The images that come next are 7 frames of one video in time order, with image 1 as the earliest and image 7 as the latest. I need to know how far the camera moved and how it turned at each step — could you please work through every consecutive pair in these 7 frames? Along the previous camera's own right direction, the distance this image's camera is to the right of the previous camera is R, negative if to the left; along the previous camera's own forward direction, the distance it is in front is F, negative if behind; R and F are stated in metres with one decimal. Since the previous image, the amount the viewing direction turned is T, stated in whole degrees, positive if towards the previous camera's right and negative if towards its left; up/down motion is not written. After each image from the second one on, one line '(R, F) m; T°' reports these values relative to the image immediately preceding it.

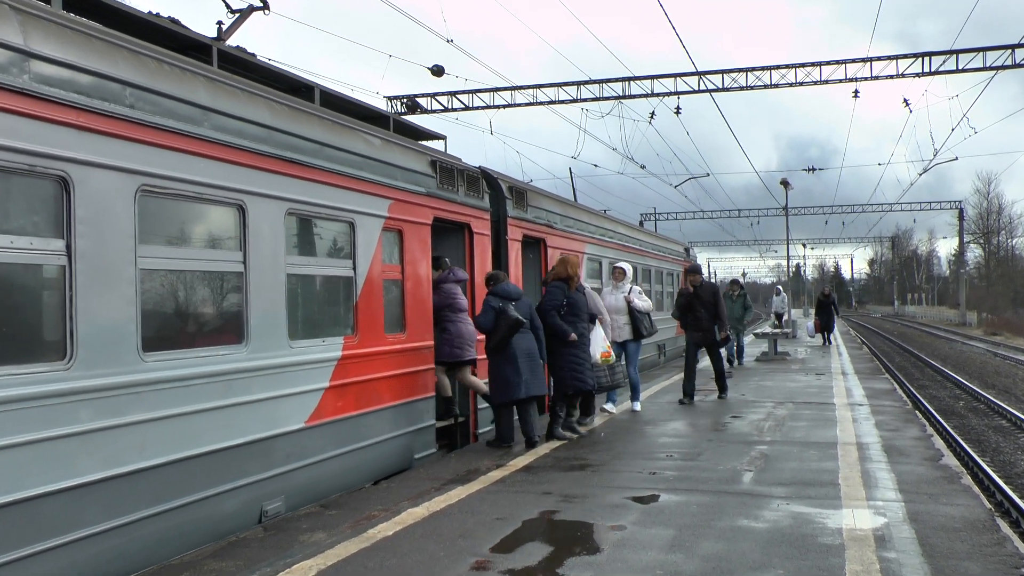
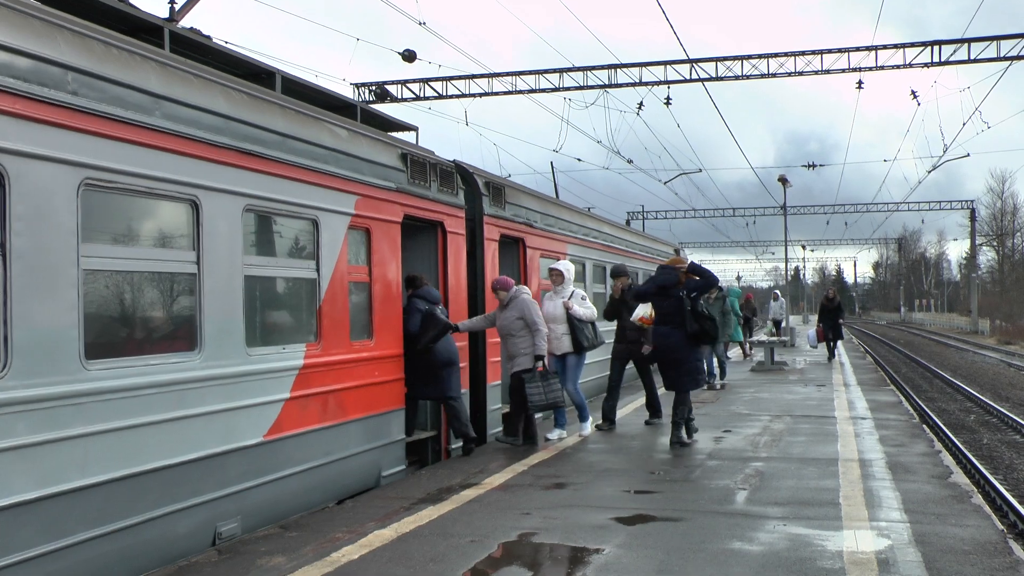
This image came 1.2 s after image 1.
(+0.1, +0.6) m; 0°
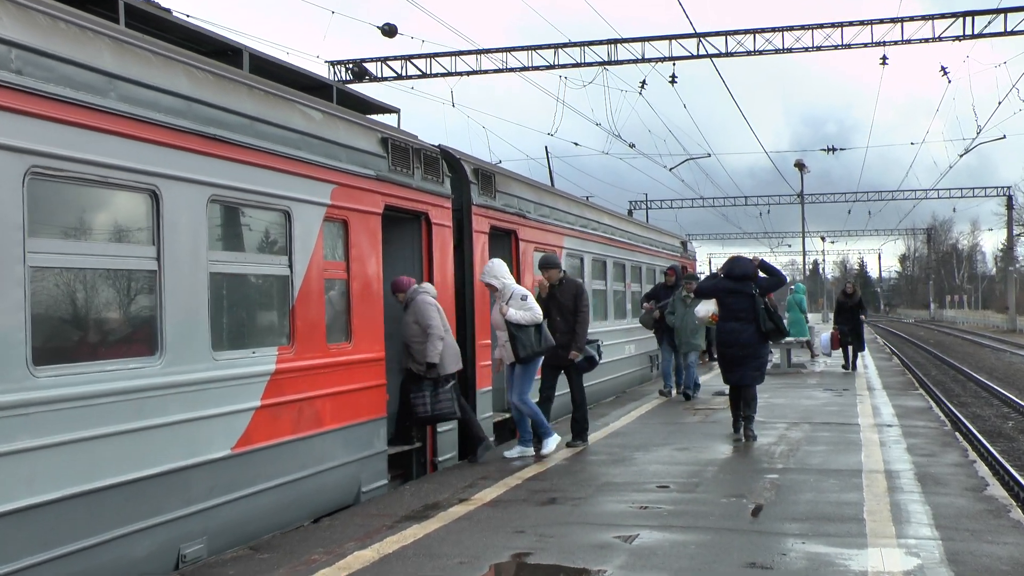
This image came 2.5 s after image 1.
(+0.1, +0.6) m; 0°
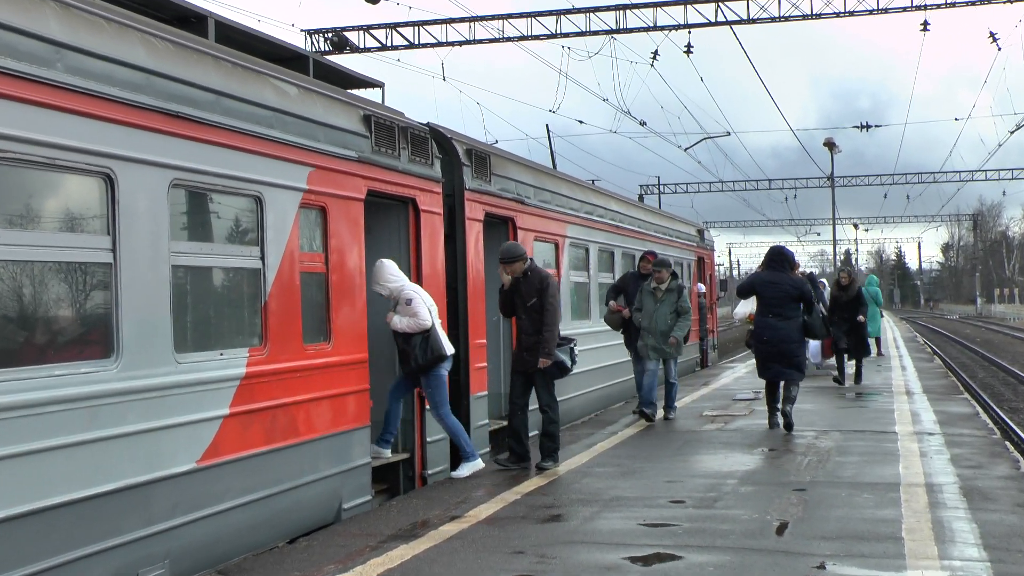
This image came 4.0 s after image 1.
(+0.1, +0.6) m; -1°
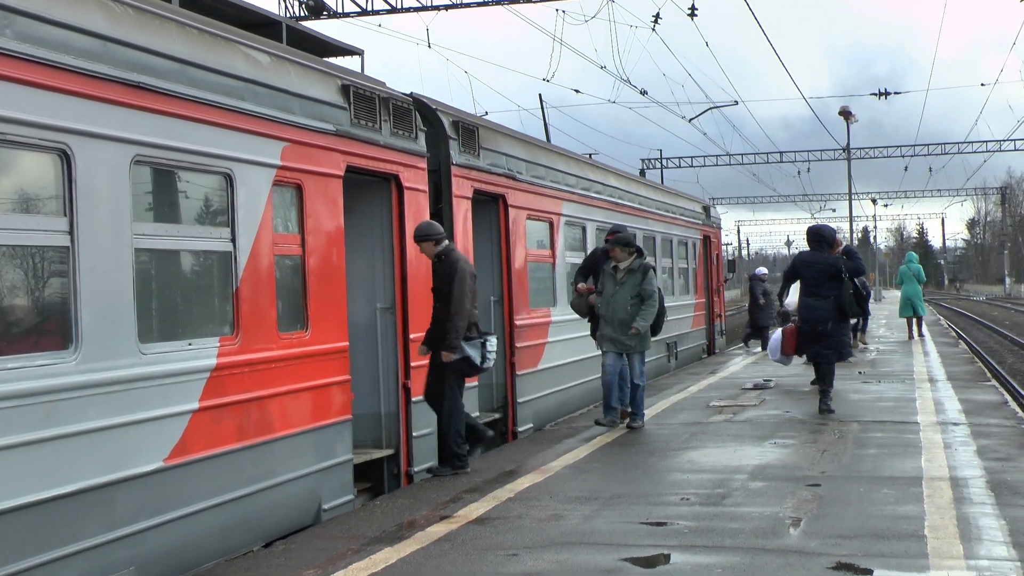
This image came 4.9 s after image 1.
(+0.1, +0.4) m; 0°
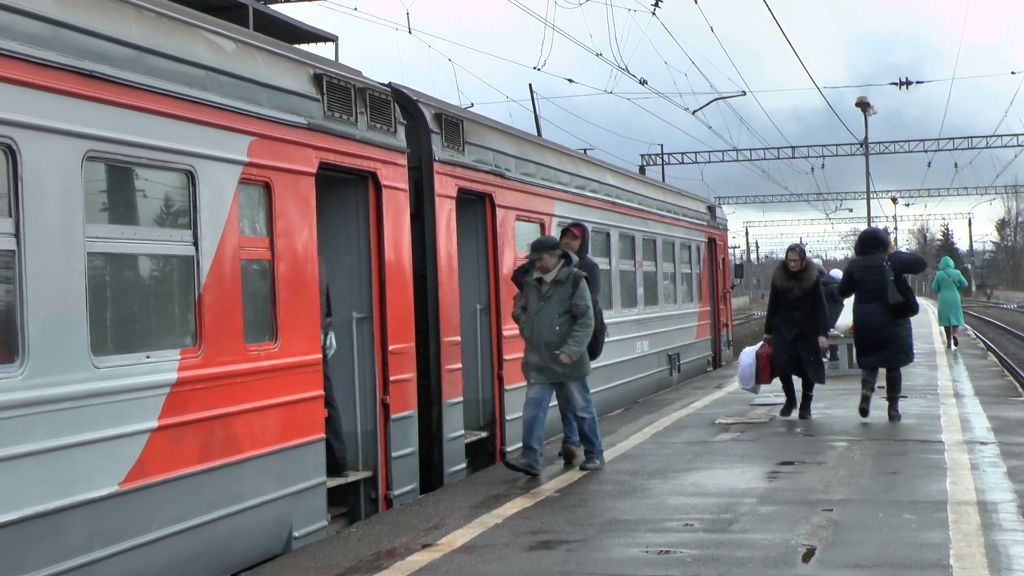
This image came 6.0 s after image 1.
(+0.1, +0.4) m; 0°
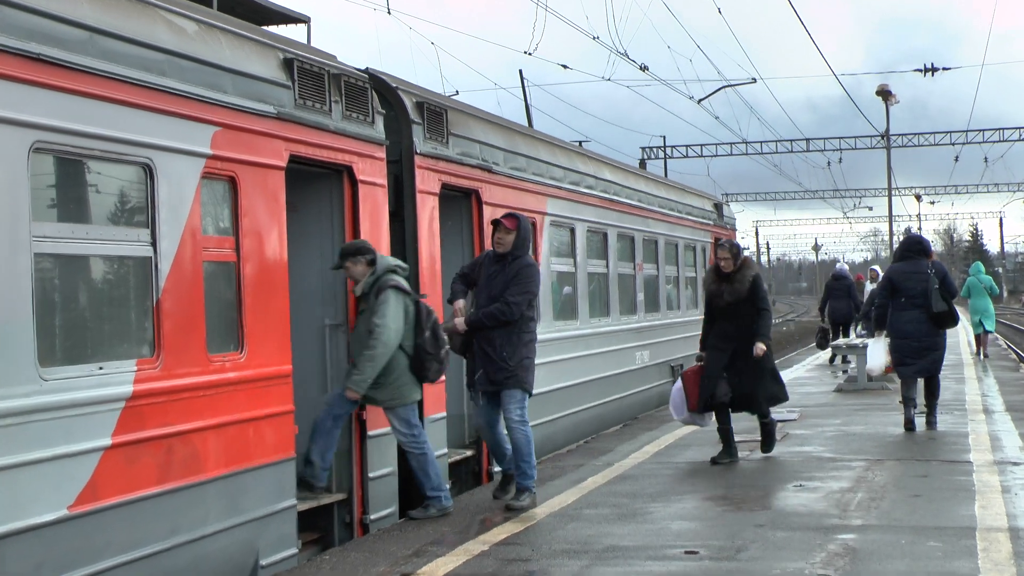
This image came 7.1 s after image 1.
(+0.1, +0.4) m; 0°
